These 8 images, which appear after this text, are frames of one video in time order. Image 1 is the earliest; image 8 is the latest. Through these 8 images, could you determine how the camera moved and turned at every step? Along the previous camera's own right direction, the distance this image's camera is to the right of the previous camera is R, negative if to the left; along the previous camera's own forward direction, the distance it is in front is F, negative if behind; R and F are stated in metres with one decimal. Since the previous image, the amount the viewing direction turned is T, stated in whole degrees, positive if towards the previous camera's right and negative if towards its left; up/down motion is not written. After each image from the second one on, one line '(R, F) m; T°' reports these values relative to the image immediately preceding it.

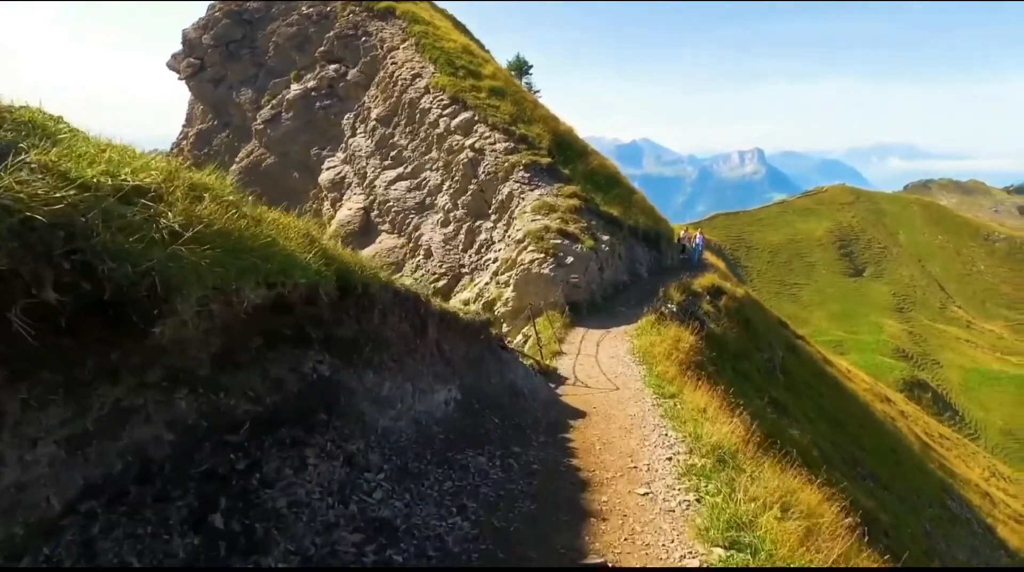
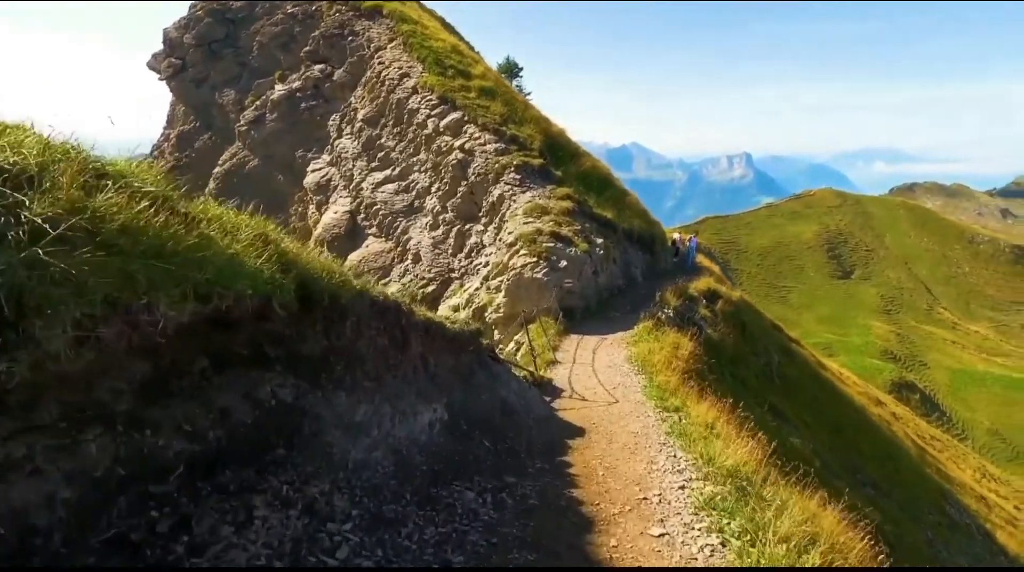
(0.0, +1.0) m; +1°
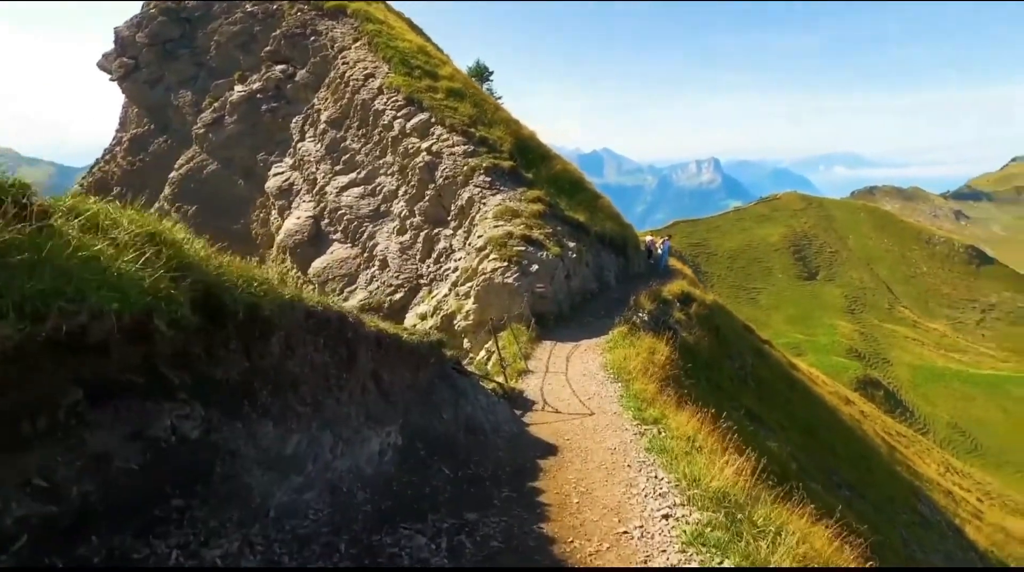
(+0.2, +0.9) m; +2°
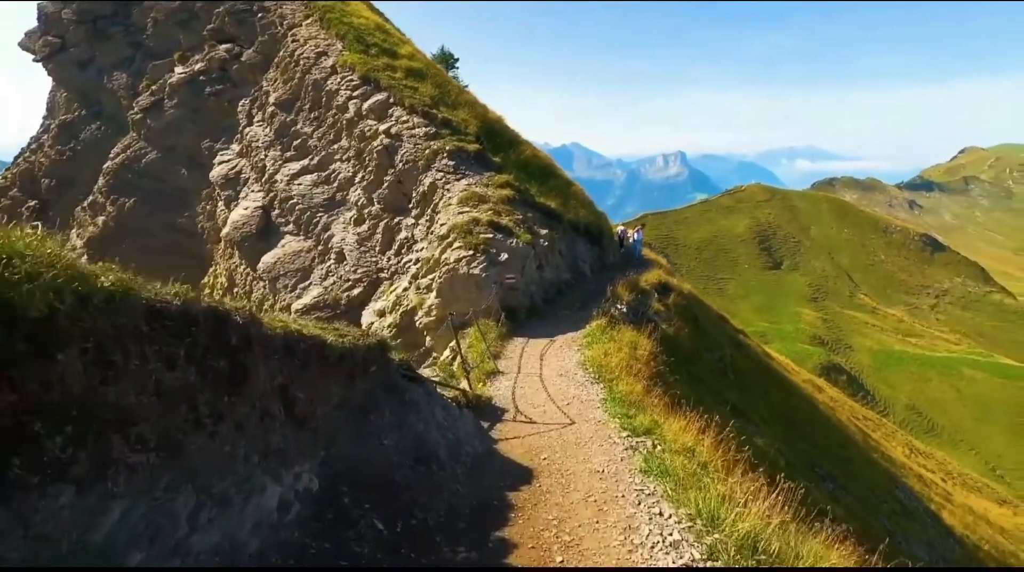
(+0.1, +2.1) m; +2°
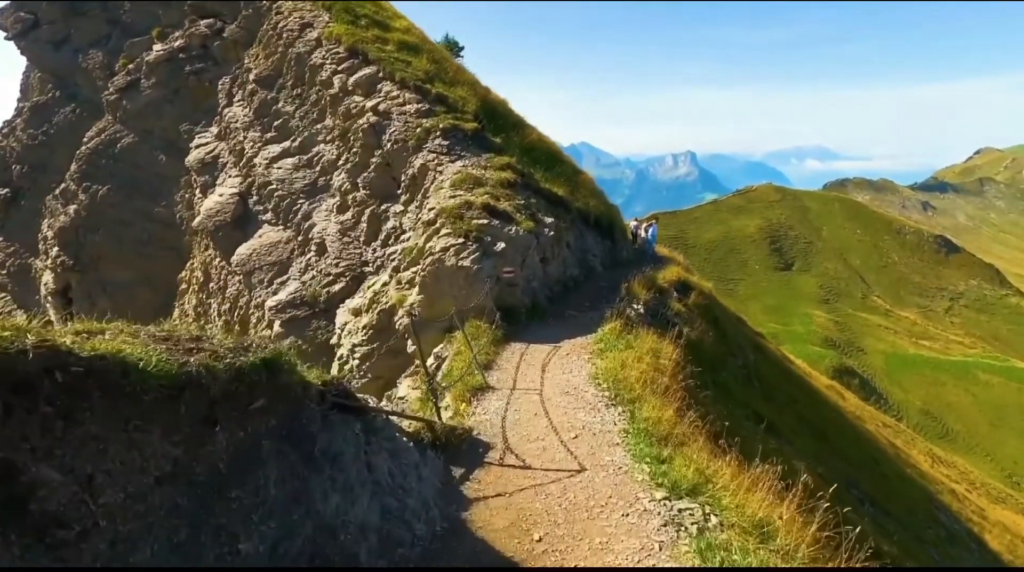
(+0.2, +3.2) m; -1°
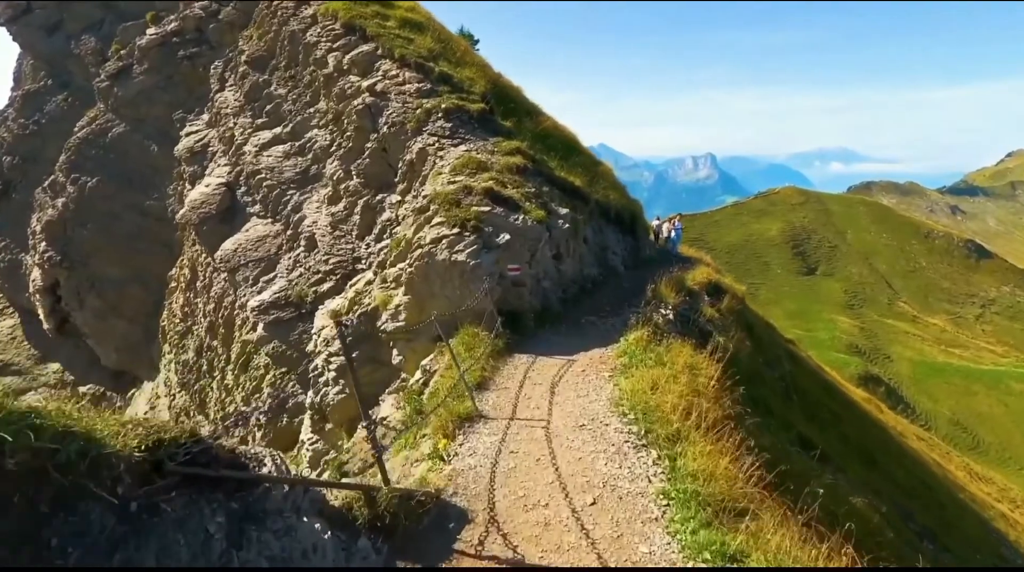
(+0.2, +2.8) m; -1°
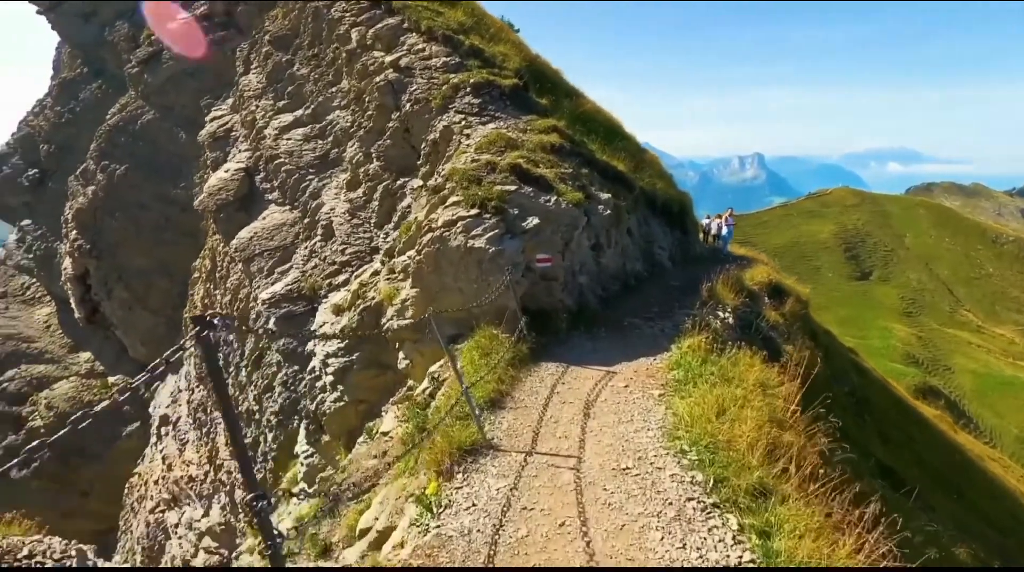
(+0.2, +2.3) m; -4°
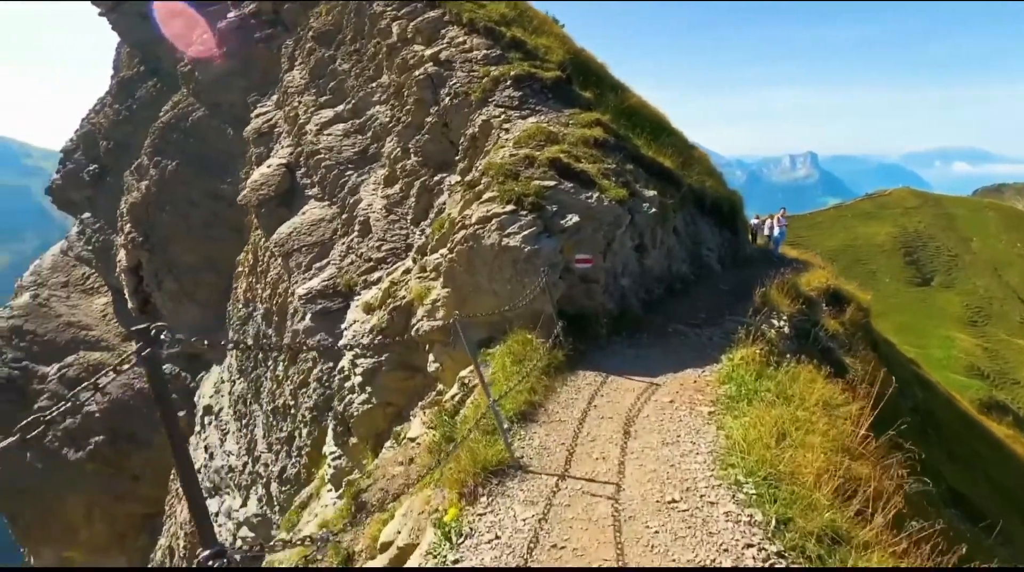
(+0.1, +0.7) m; -4°
